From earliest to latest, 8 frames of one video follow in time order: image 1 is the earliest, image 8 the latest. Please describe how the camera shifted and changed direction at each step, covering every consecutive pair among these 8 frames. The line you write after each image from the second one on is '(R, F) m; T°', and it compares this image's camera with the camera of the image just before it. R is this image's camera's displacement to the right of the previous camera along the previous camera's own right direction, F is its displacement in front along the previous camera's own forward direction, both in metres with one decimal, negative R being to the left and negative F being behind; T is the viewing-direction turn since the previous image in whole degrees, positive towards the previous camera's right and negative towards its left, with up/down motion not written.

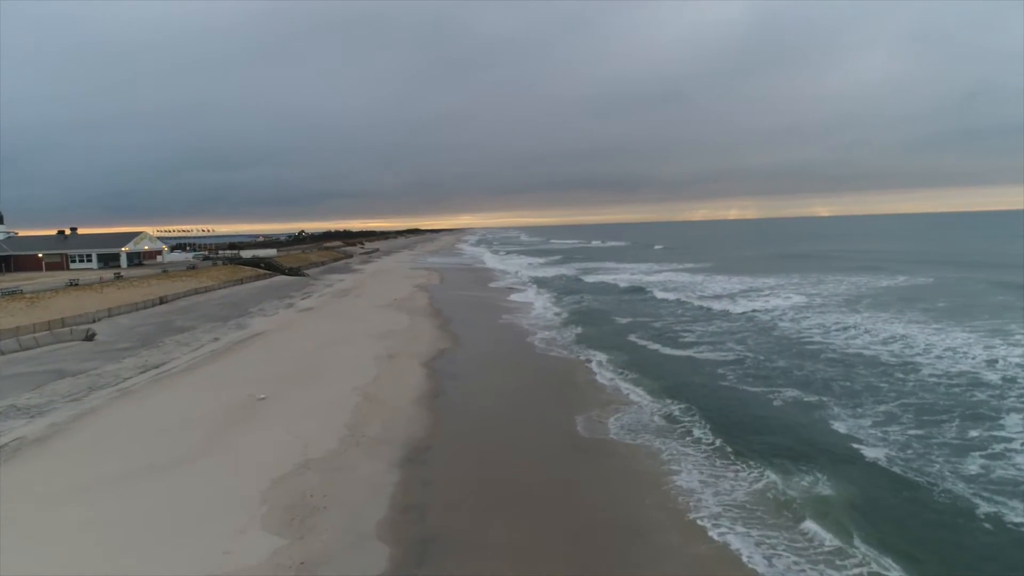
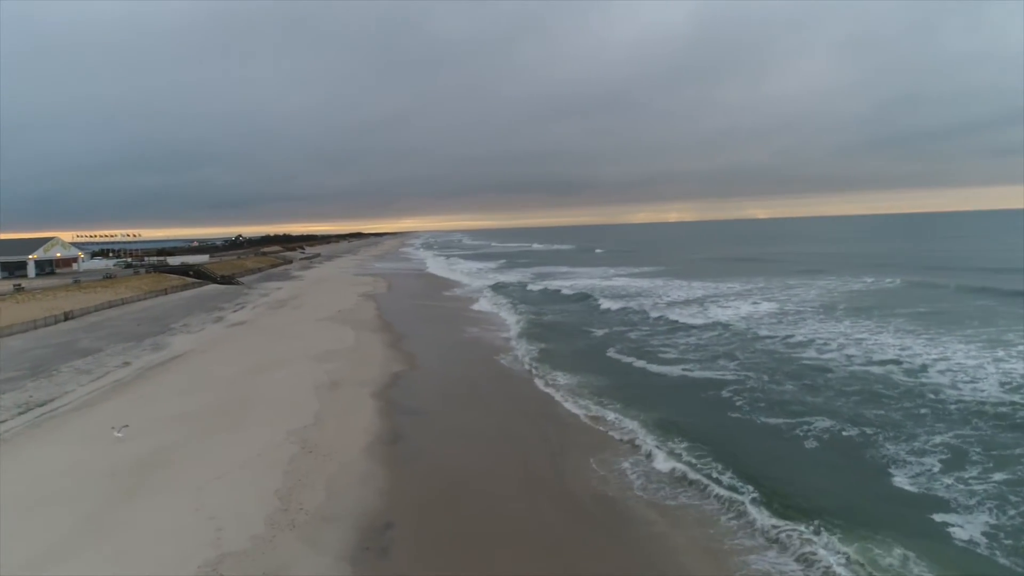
(-0.2, +1.7) m; +4°
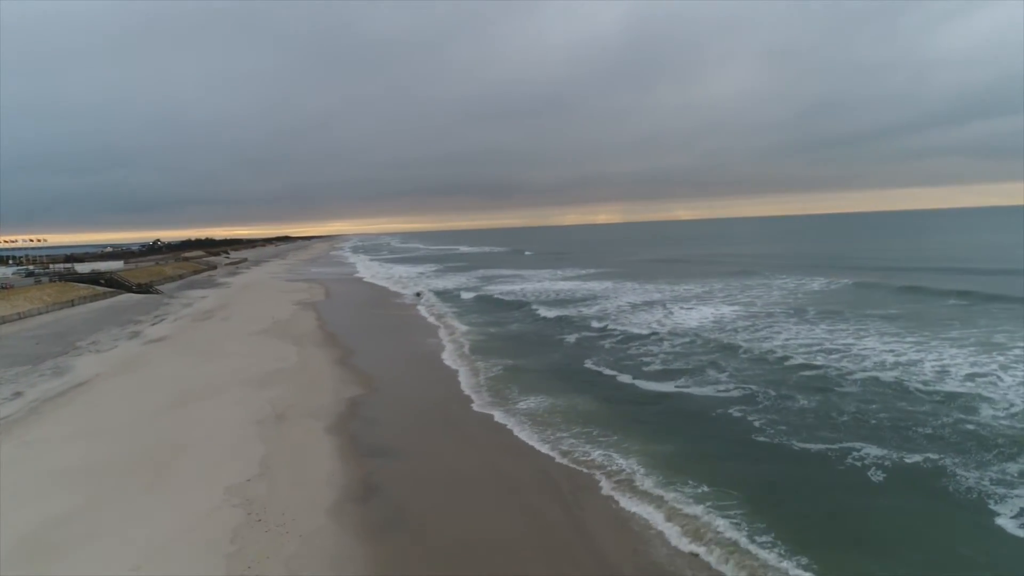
(-0.6, +1.5) m; +5°
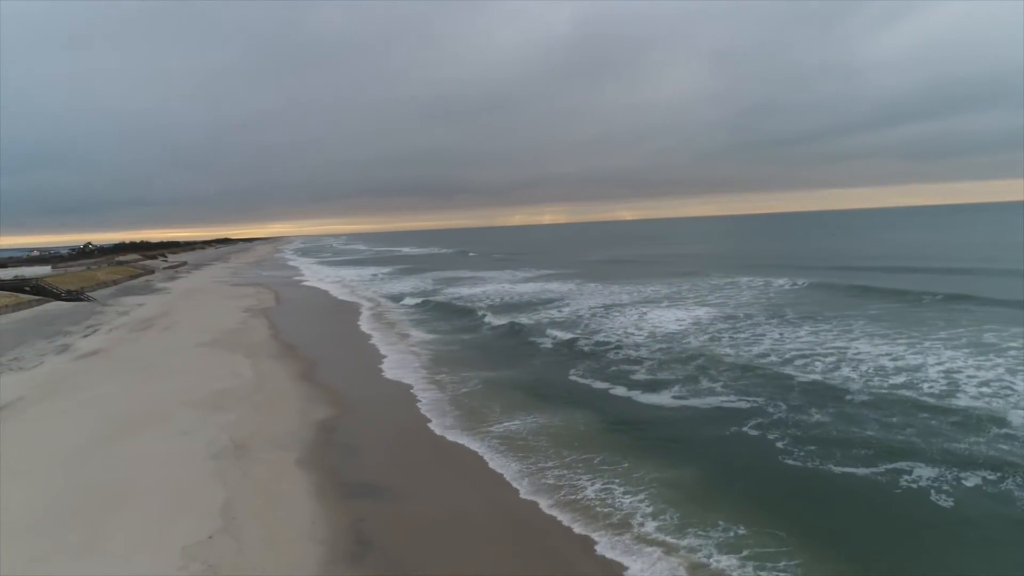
(-0.5, +1.0) m; +4°
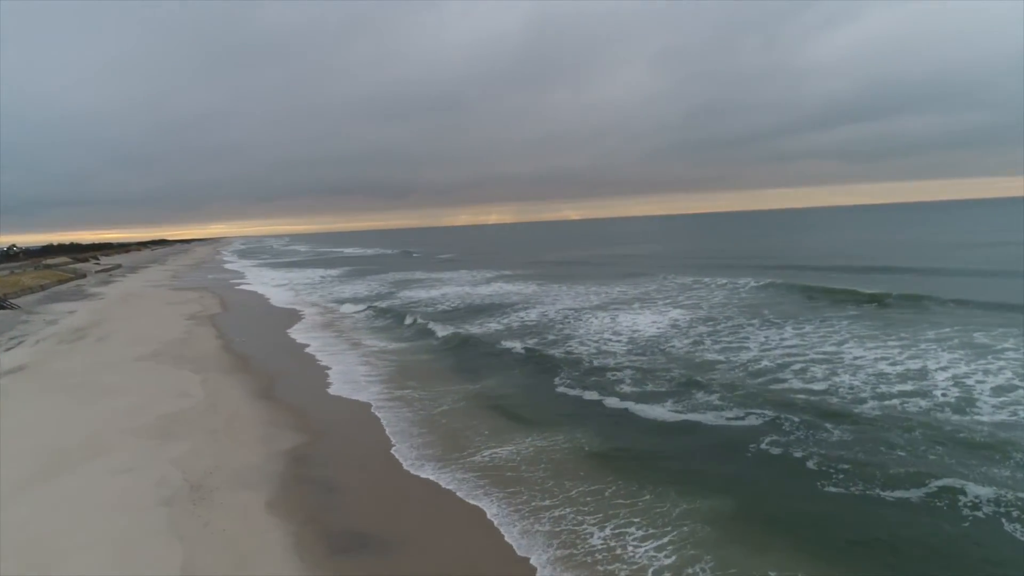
(-0.5, +1.0) m; +4°
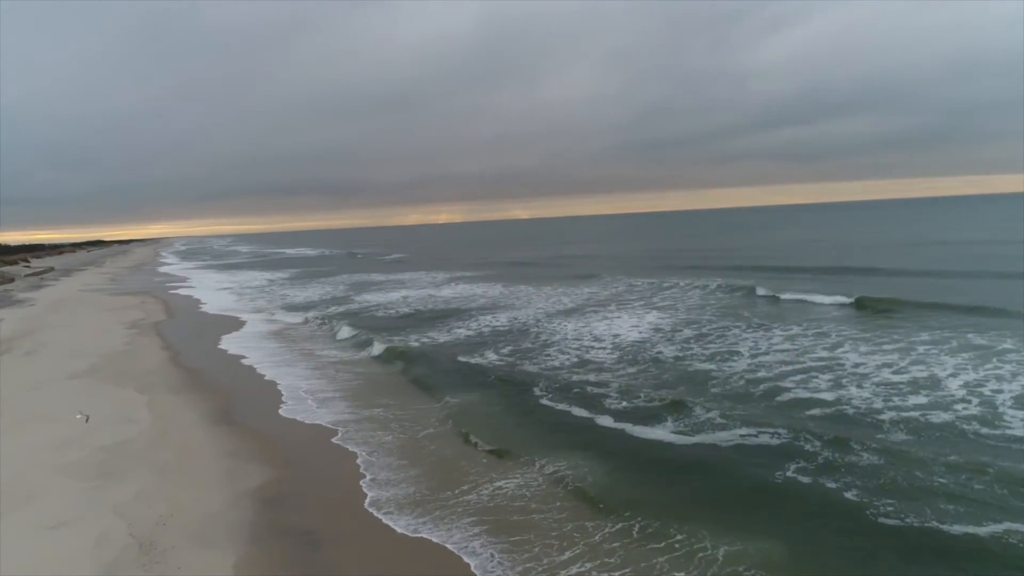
(-0.5, +1.0) m; +4°
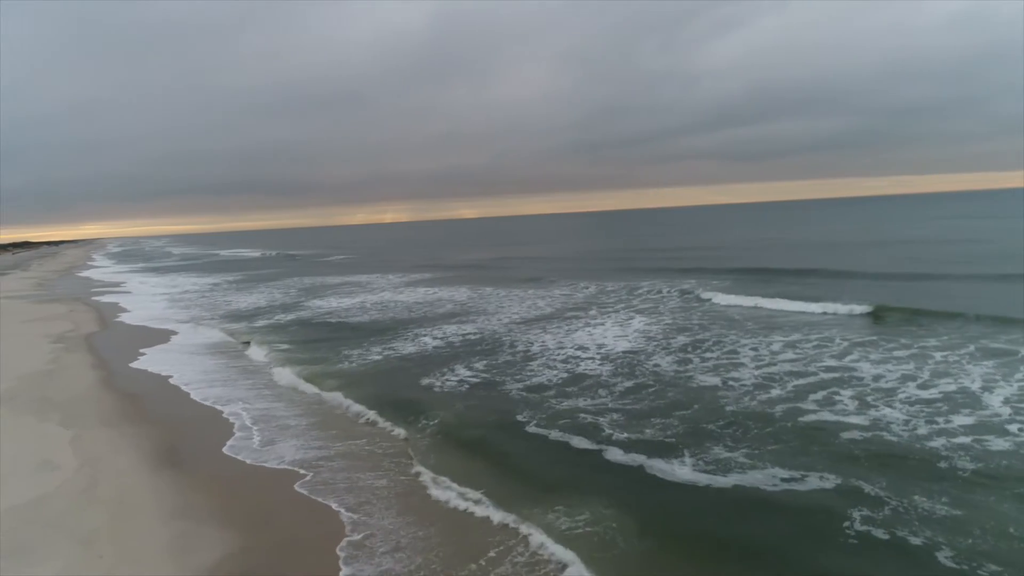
(-0.6, +1.3) m; +4°
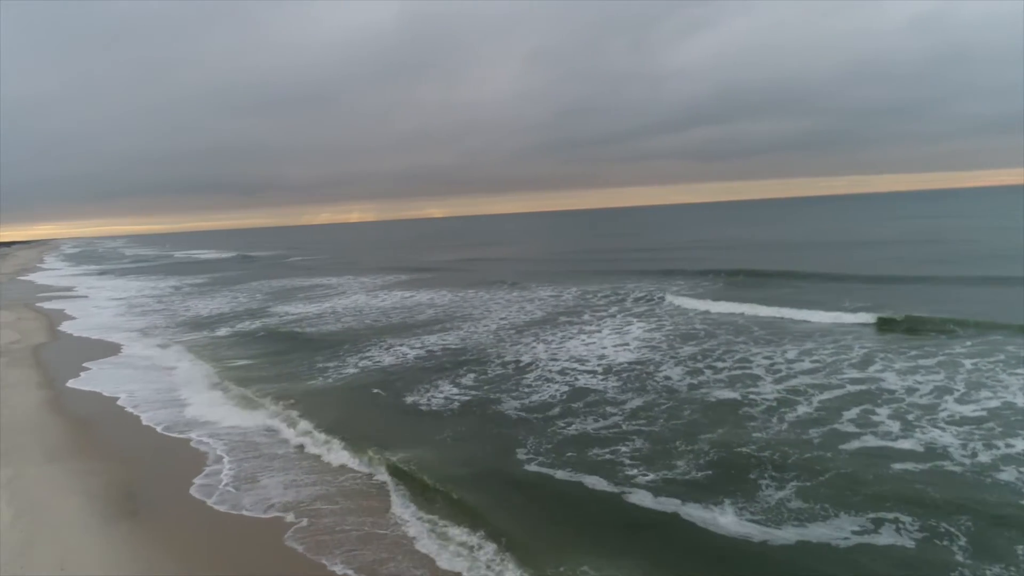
(-0.5, +1.1) m; +3°
